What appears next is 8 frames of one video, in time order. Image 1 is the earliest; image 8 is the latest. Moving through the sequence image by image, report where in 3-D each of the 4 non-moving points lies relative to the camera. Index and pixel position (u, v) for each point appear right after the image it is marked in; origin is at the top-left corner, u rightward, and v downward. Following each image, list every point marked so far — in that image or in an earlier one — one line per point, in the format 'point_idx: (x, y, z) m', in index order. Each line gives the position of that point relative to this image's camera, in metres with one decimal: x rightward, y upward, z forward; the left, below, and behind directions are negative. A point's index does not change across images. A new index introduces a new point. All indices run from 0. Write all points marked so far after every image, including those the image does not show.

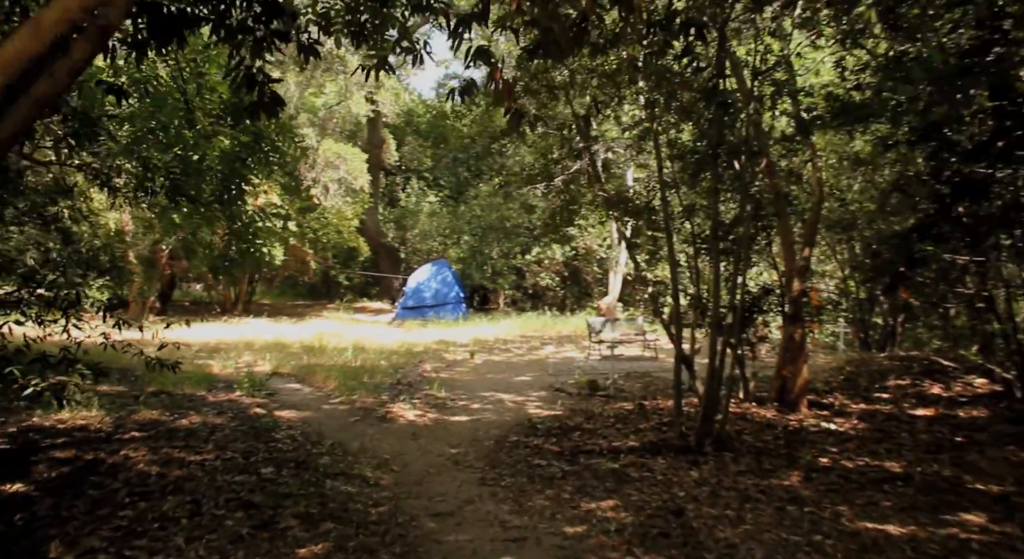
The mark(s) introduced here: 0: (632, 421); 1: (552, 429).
0: (+1.2, -1.4, +7.4) m
1: (+0.4, -1.5, +7.2) m
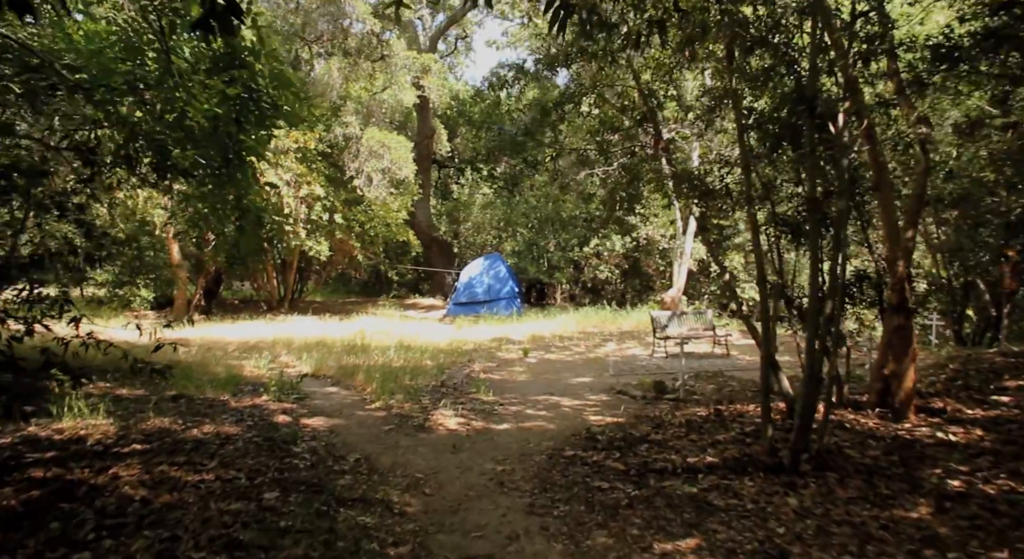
0: (+1.7, -1.3, +6.3) m
1: (+0.8, -1.3, +6.2) m
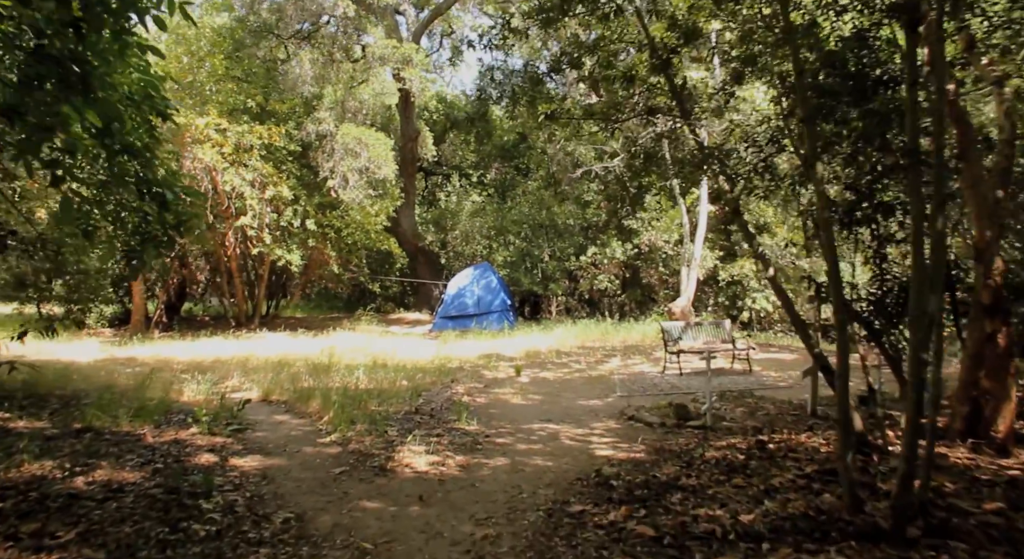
0: (+1.6, -1.3, +4.8) m
1: (+0.8, -1.3, +4.7) m
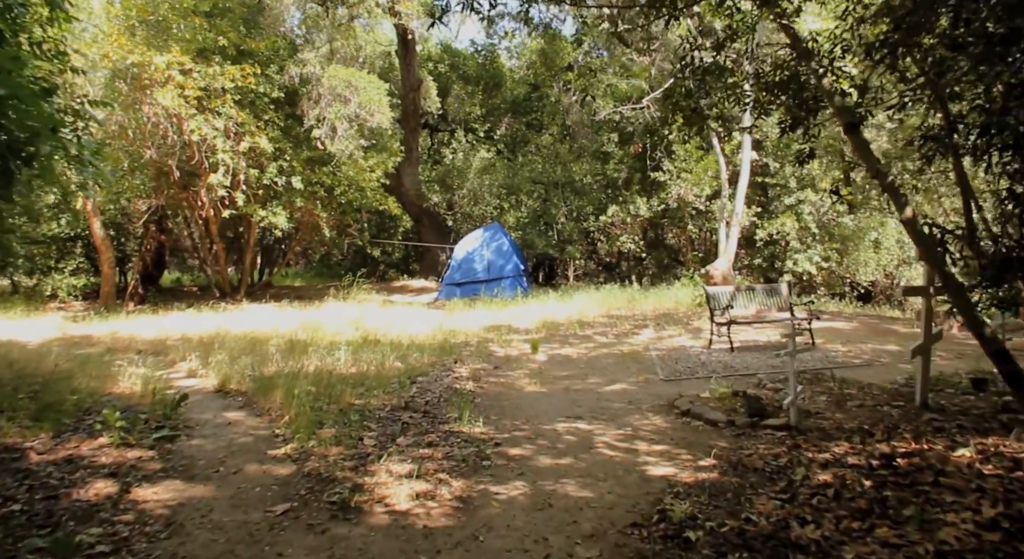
0: (+1.7, -1.0, +3.1) m
1: (+0.9, -1.1, +3.0) m
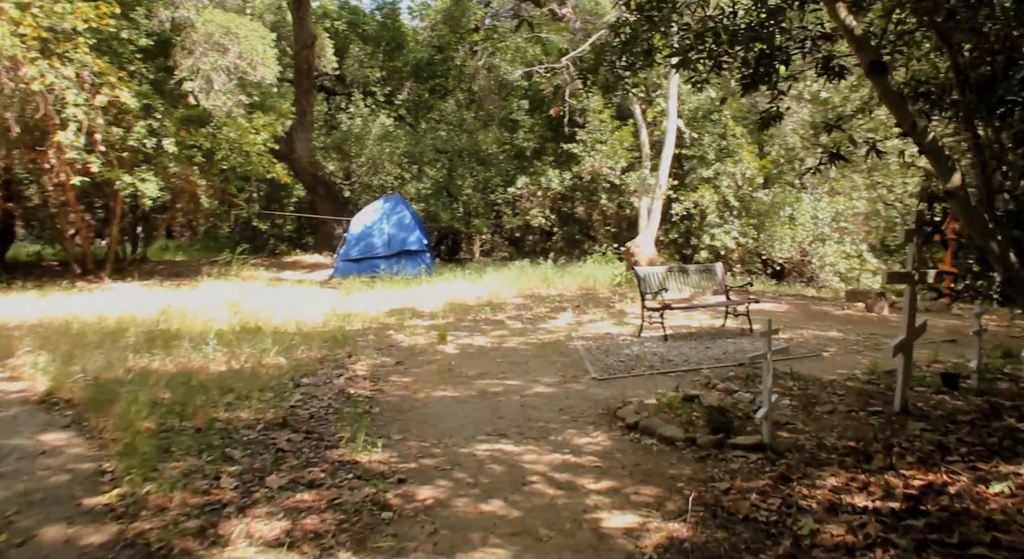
0: (+1.4, -1.0, +2.3) m
1: (+0.6, -1.1, +2.0) m
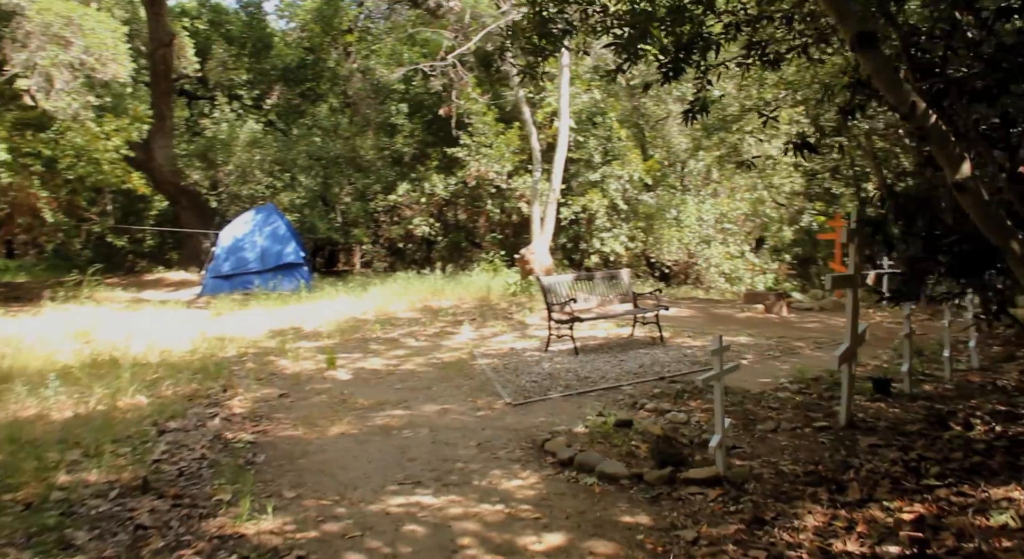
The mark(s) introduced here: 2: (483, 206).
0: (+1.4, -1.0, +1.9) m
1: (+0.6, -1.1, +1.5) m
2: (-0.6, +1.6, +15.8) m
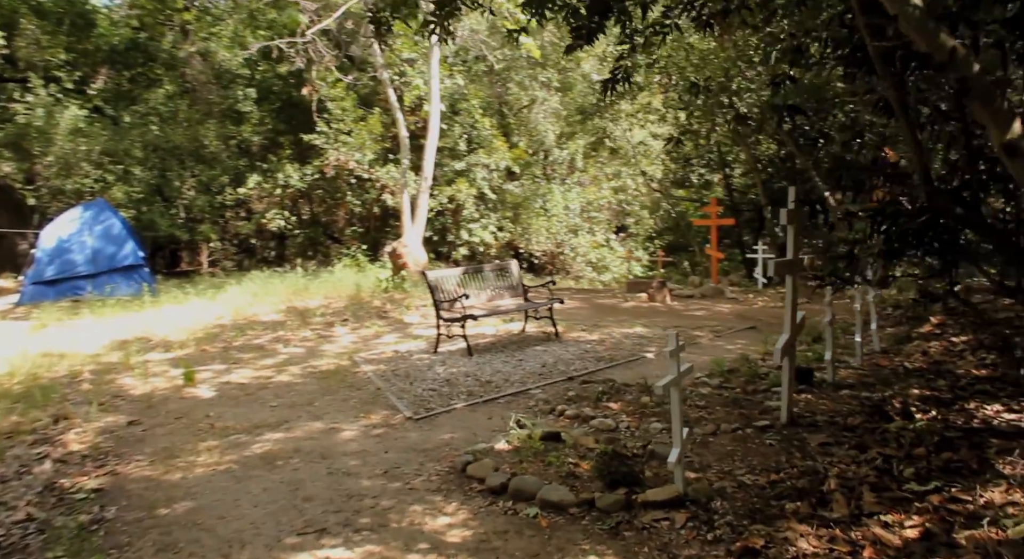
0: (+1.4, -1.0, +1.5) m
1: (+0.7, -1.1, +1.0) m
2: (-3.2, +1.6, +14.8) m
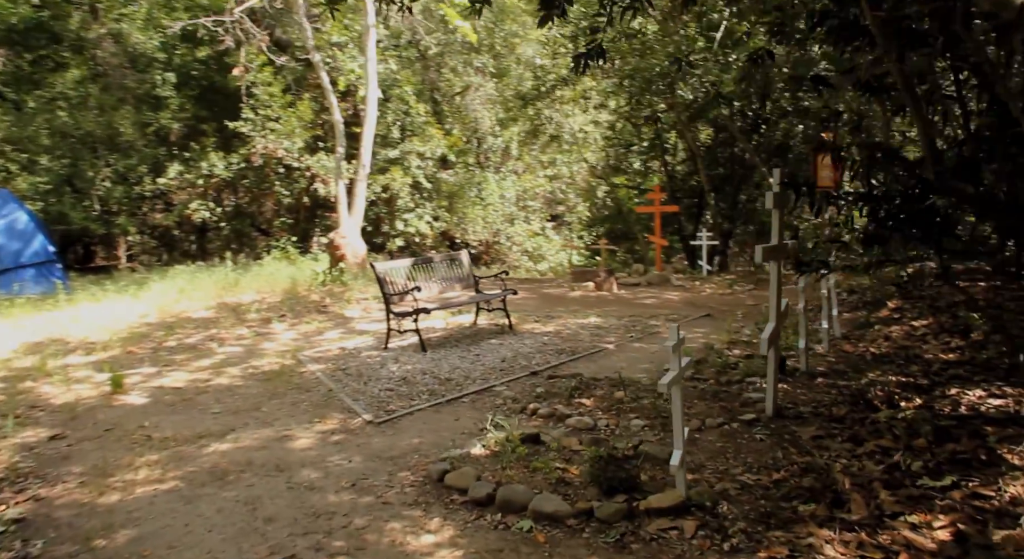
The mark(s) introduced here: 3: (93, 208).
0: (+1.5, -1.0, +1.4) m
1: (+0.9, -1.1, +0.8) m
2: (-4.4, +1.8, +14.1) m
3: (-7.5, +1.3, +13.5) m
